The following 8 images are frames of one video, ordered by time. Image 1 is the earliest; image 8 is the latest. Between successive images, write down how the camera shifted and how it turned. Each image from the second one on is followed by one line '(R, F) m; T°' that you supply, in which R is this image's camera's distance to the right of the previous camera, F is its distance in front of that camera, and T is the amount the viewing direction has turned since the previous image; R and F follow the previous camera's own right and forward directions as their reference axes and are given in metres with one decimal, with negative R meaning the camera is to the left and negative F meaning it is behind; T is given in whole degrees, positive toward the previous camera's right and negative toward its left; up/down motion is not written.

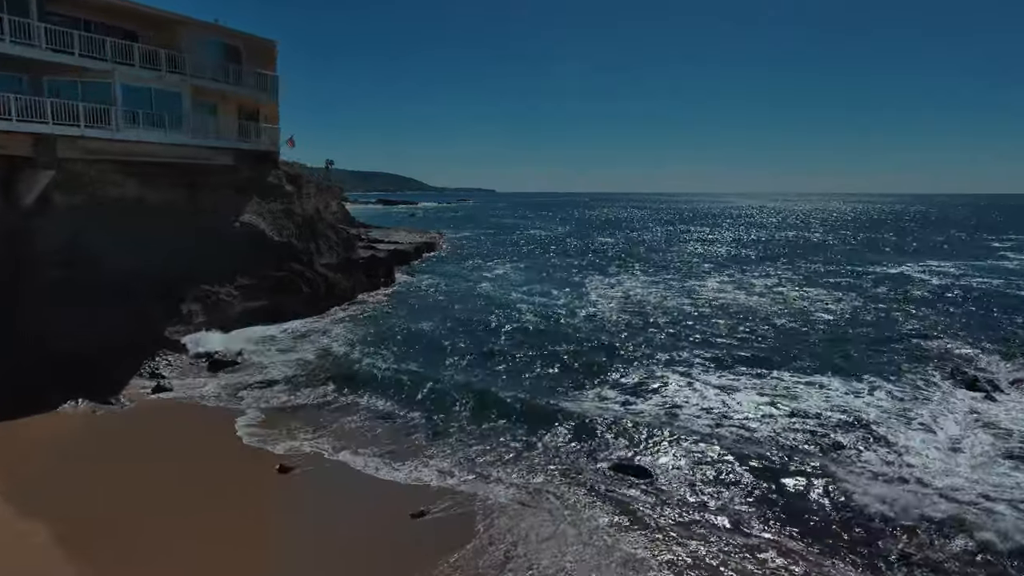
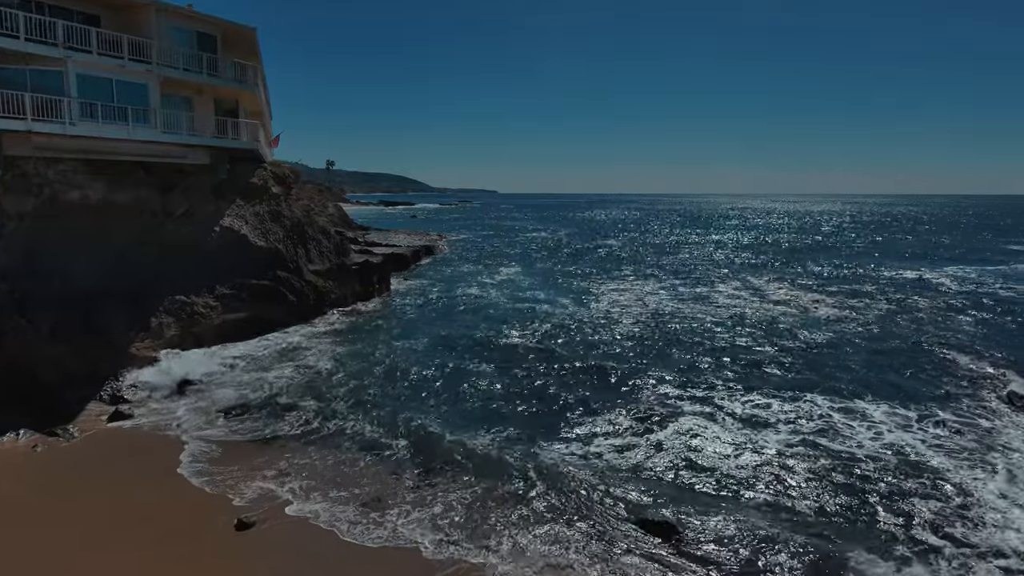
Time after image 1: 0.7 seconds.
(0.0, +1.9) m; 0°
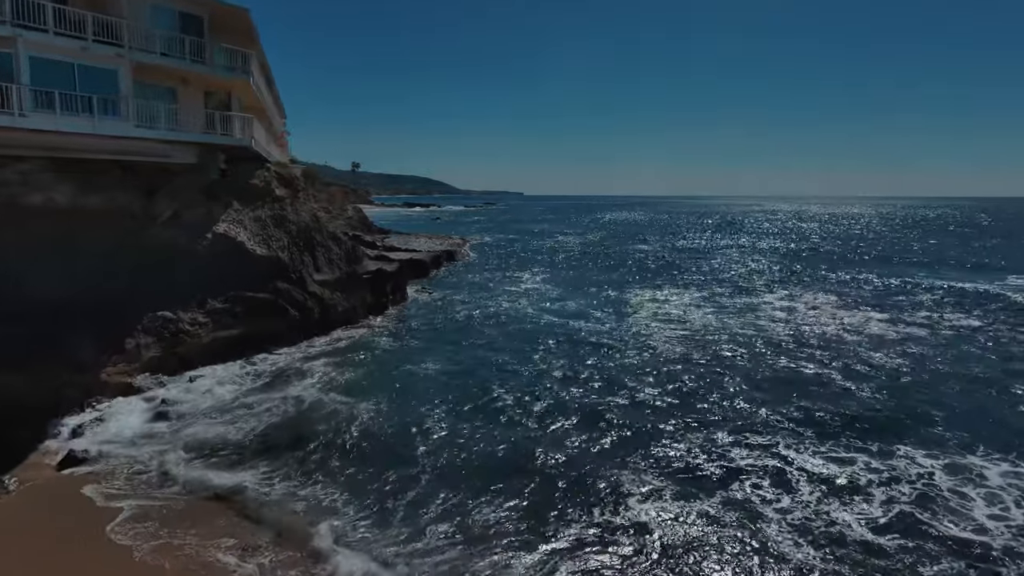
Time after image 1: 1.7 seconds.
(0.0, +2.6) m; -2°
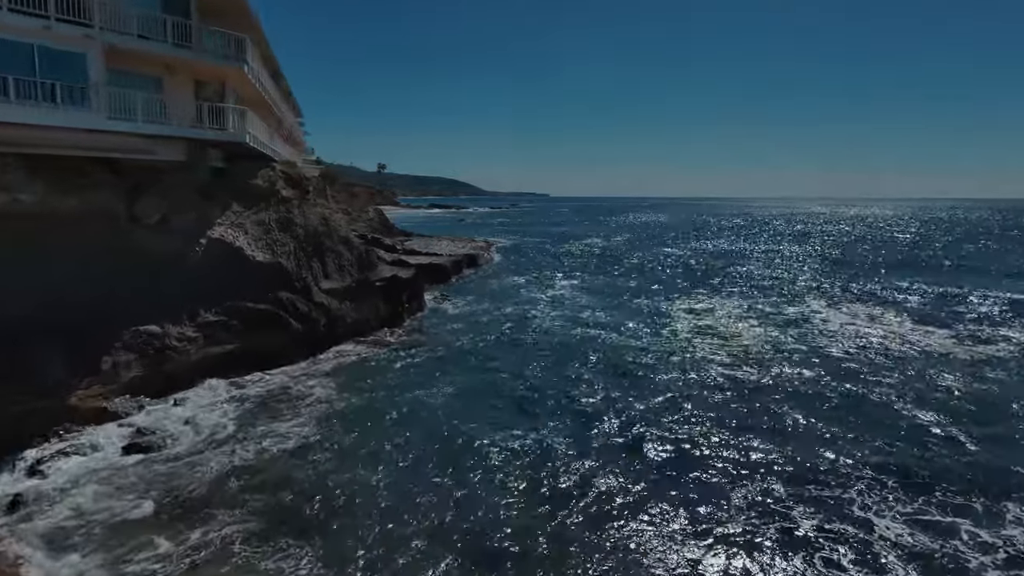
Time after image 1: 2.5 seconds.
(0.0, +2.1) m; -2°
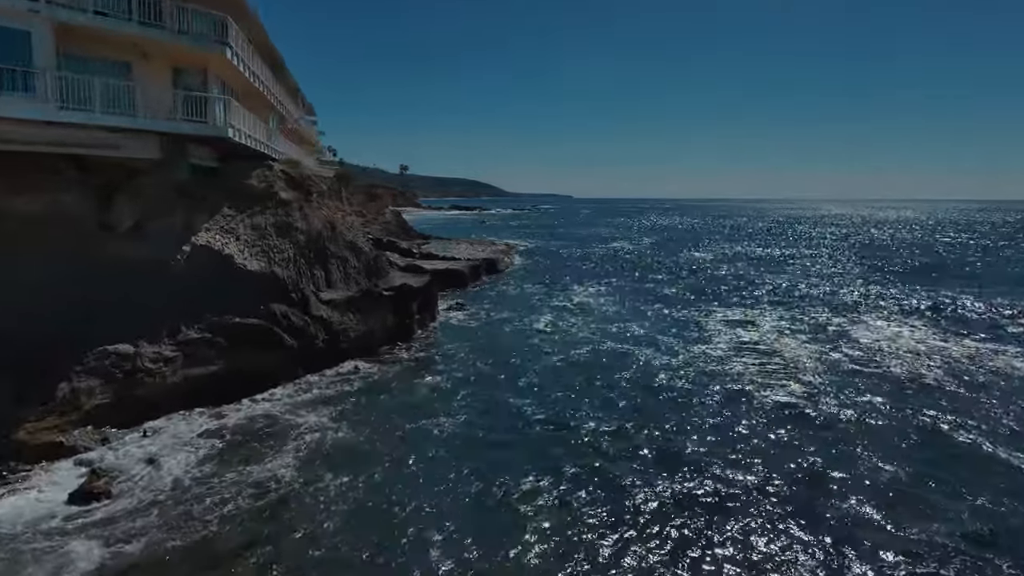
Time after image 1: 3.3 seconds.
(+0.1, +2.2) m; -2°
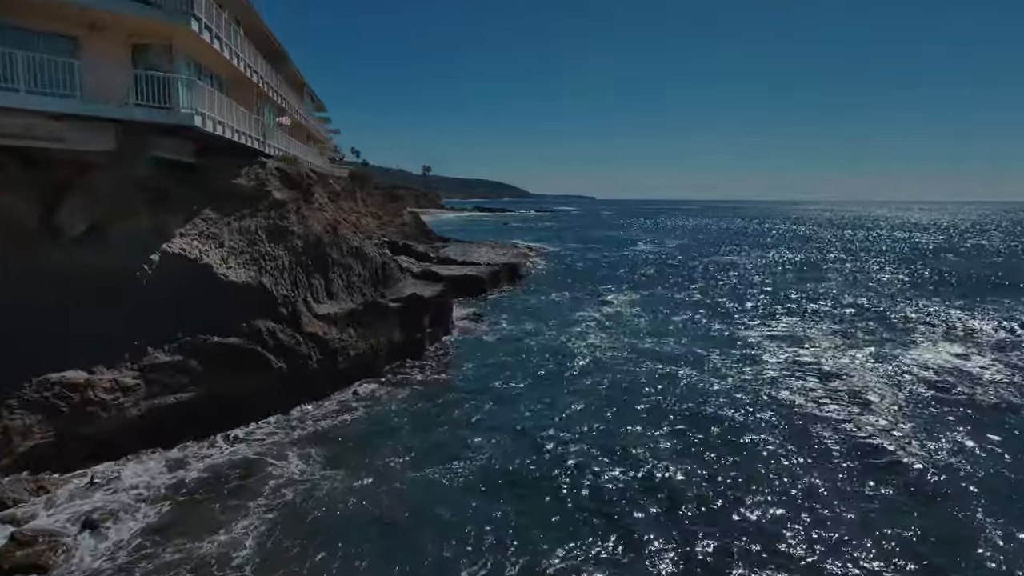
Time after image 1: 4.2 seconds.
(0.0, +2.5) m; -2°
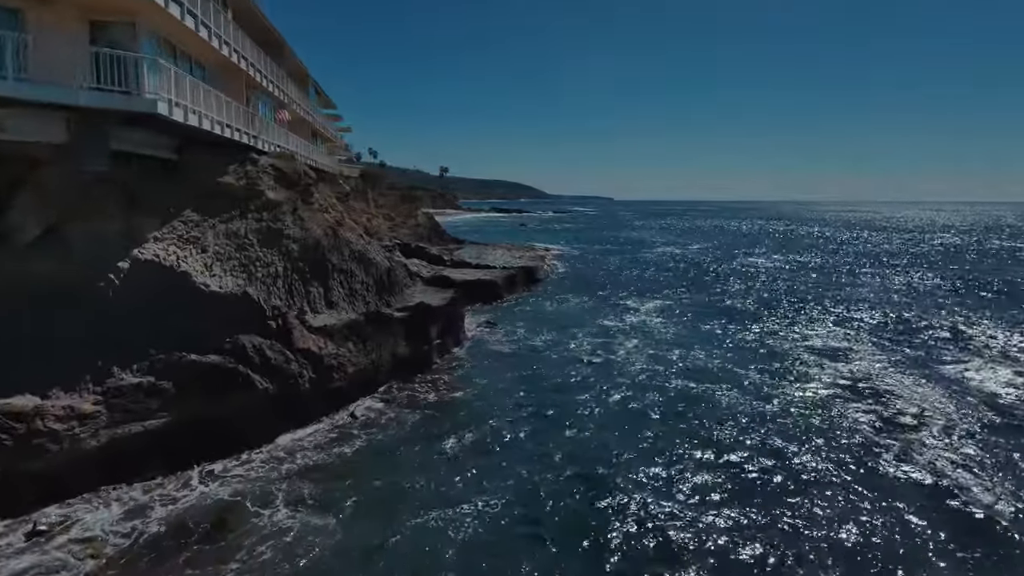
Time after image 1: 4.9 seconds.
(0.0, +1.8) m; -2°
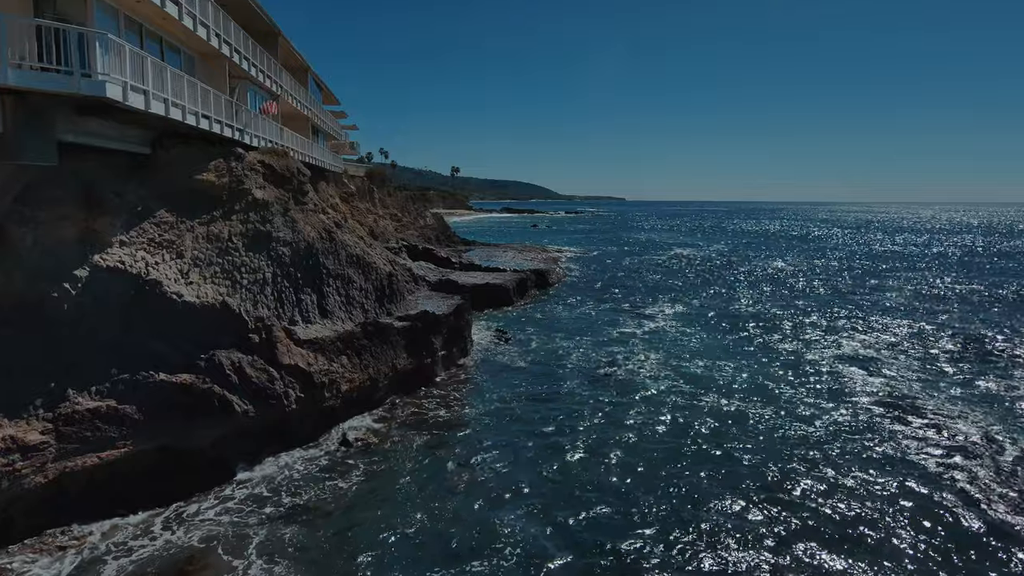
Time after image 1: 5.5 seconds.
(0.0, +1.6) m; -1°
